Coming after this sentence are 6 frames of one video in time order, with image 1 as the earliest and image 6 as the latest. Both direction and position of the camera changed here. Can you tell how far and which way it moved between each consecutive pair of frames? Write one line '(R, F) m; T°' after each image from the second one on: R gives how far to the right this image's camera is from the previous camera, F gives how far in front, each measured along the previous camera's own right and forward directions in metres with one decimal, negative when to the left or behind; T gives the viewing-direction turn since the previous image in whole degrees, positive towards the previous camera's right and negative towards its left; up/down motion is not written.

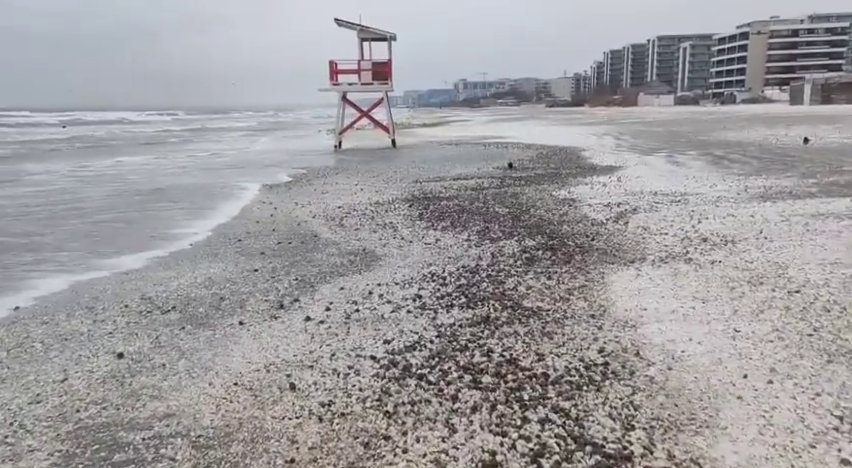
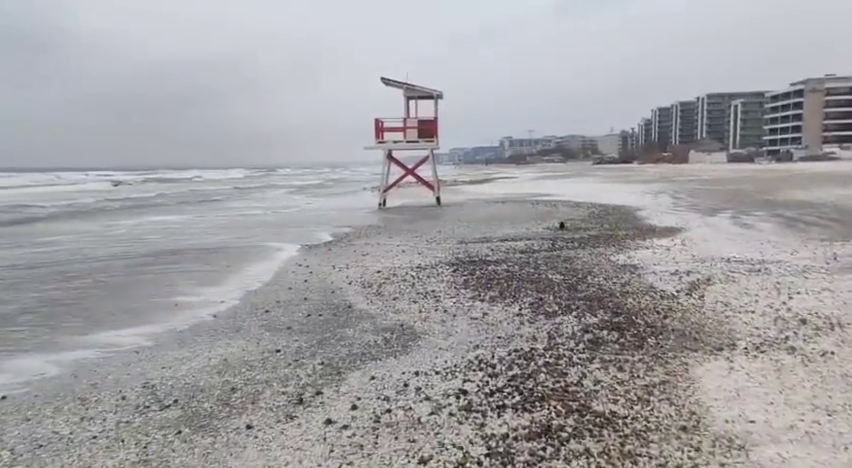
(0.0, +1.0) m; -5°
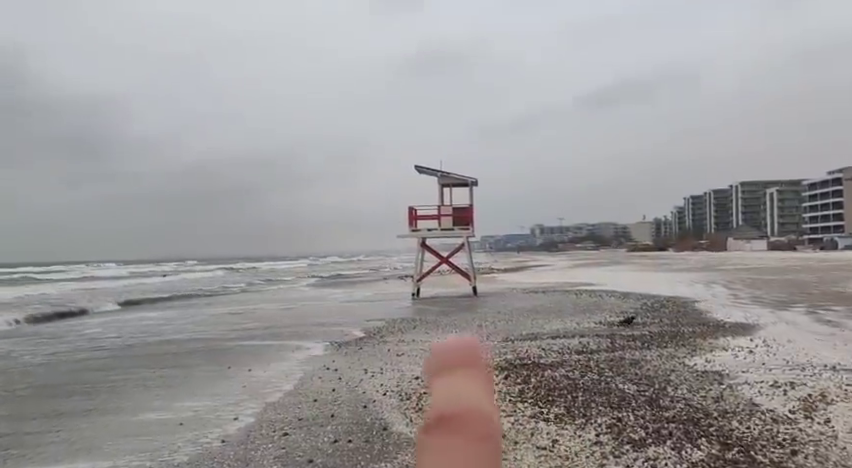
(-0.3, +1.5) m; -3°
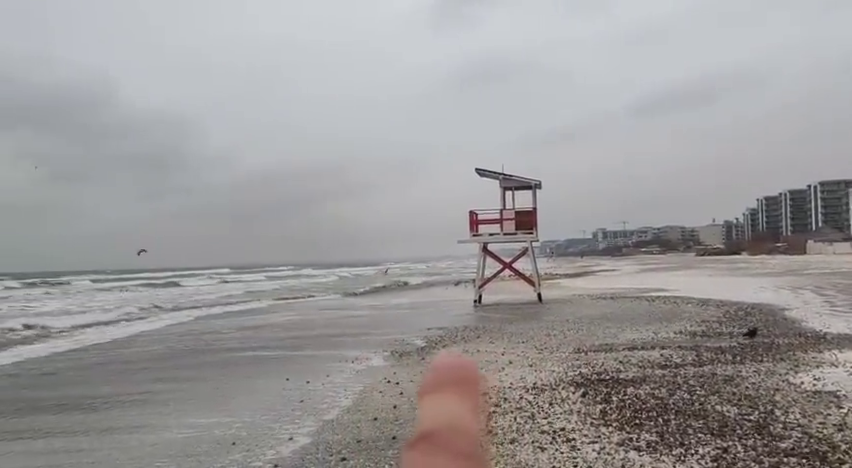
(-0.2, +0.8) m; -6°
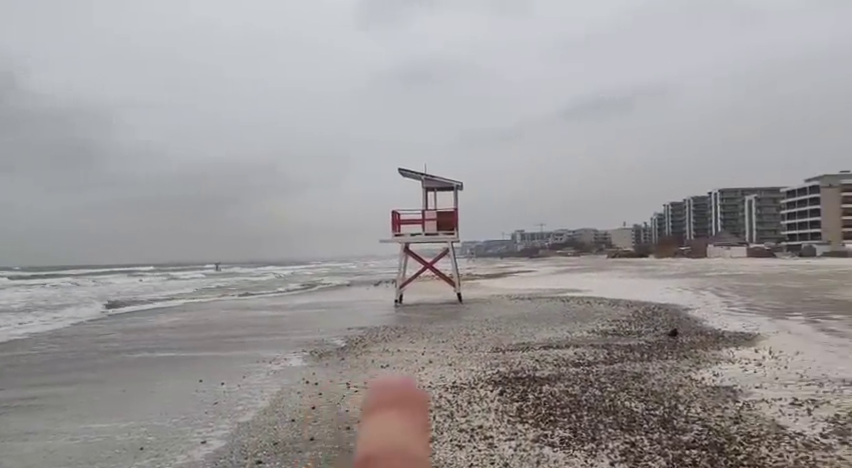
(+0.1, +0.3) m; +8°
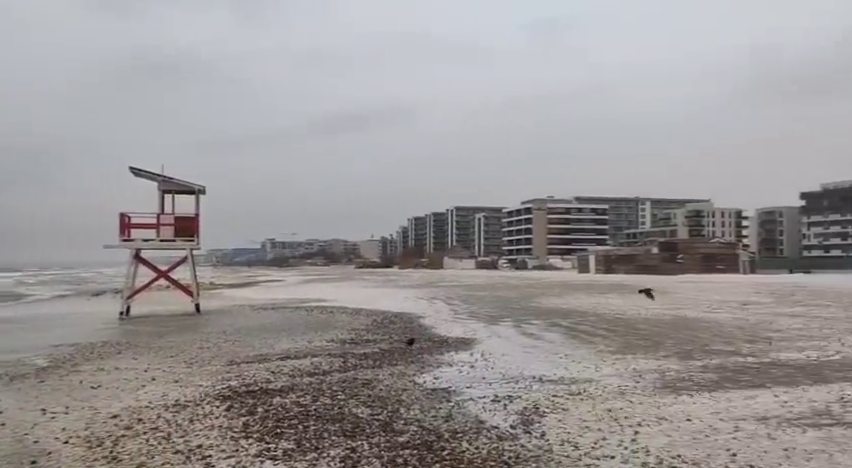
(+0.8, 0.0) m; +22°
